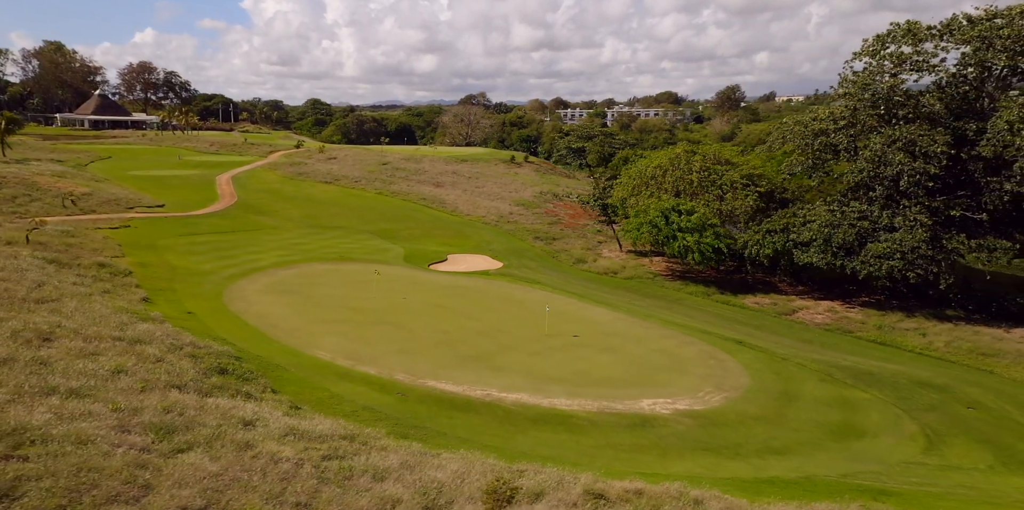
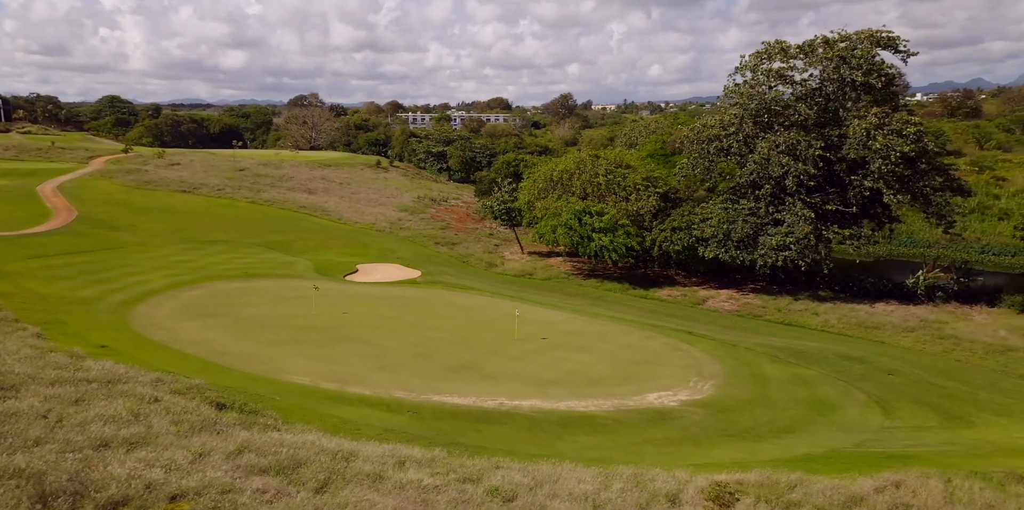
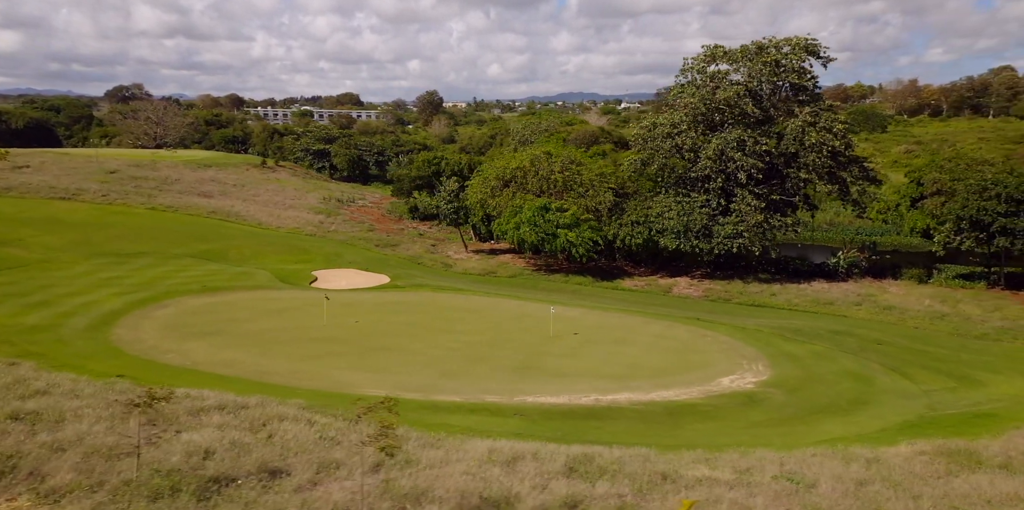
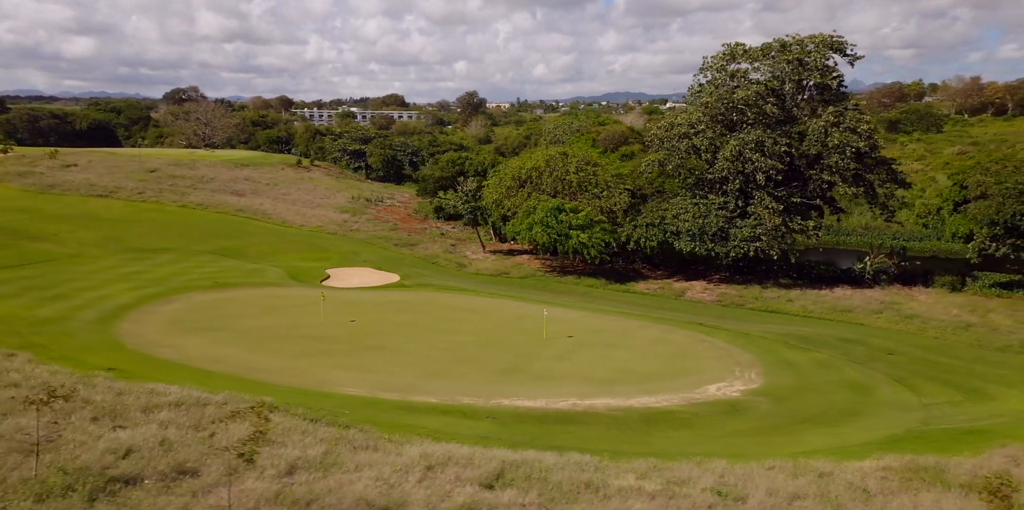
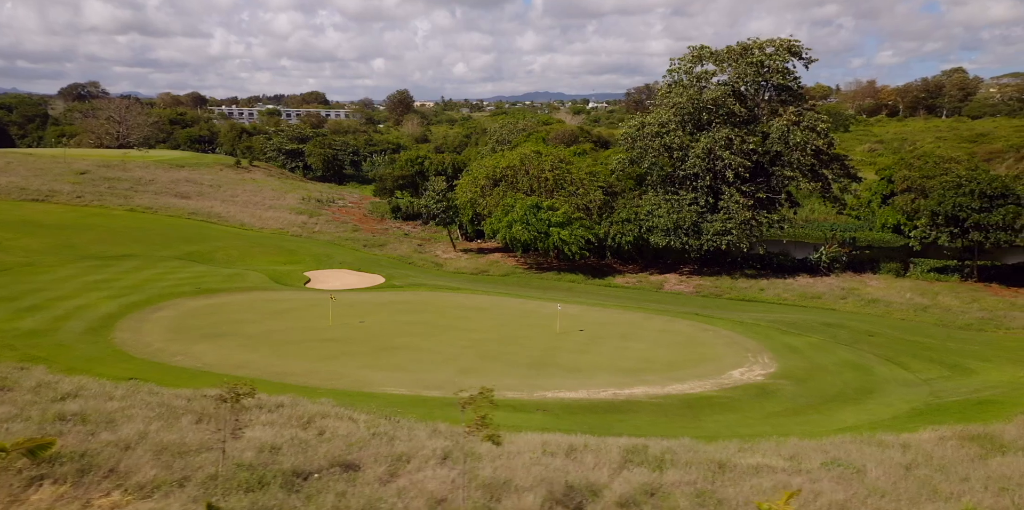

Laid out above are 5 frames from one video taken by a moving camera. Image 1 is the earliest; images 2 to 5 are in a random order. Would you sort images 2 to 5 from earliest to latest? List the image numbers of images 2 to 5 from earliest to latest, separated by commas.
2, 4, 3, 5
